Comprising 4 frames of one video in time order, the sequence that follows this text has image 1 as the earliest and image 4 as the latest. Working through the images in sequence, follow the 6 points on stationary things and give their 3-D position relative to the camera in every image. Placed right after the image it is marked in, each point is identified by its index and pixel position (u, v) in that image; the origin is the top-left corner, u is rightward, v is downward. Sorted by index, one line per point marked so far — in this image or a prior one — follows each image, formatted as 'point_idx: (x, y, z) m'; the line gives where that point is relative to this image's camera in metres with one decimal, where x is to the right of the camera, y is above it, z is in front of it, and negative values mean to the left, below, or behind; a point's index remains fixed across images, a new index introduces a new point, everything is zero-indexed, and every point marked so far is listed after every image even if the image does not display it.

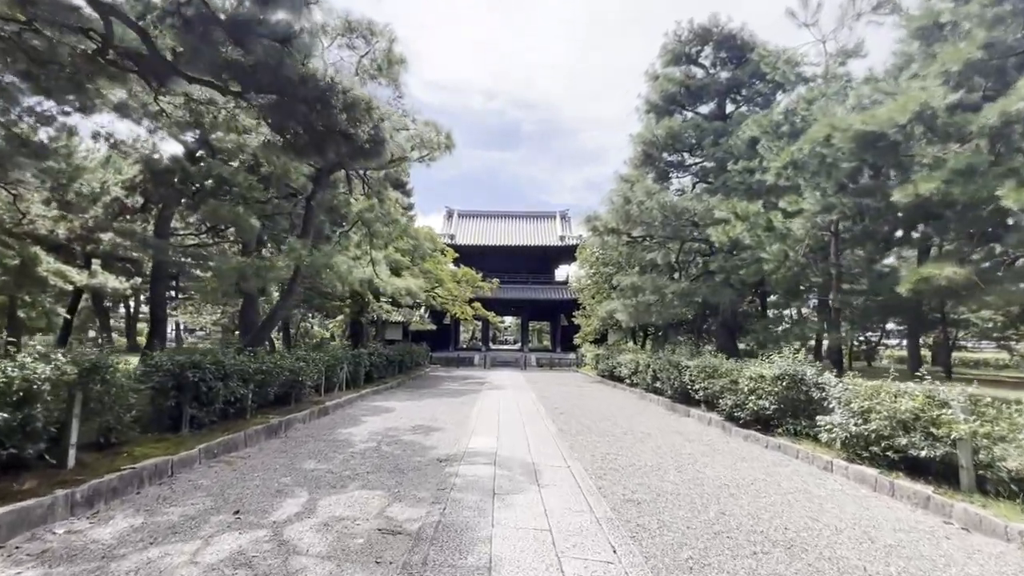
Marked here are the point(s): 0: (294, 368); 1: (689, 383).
0: (-4.1, -1.5, +9.0) m
1: (+3.8, -2.1, +10.2) m
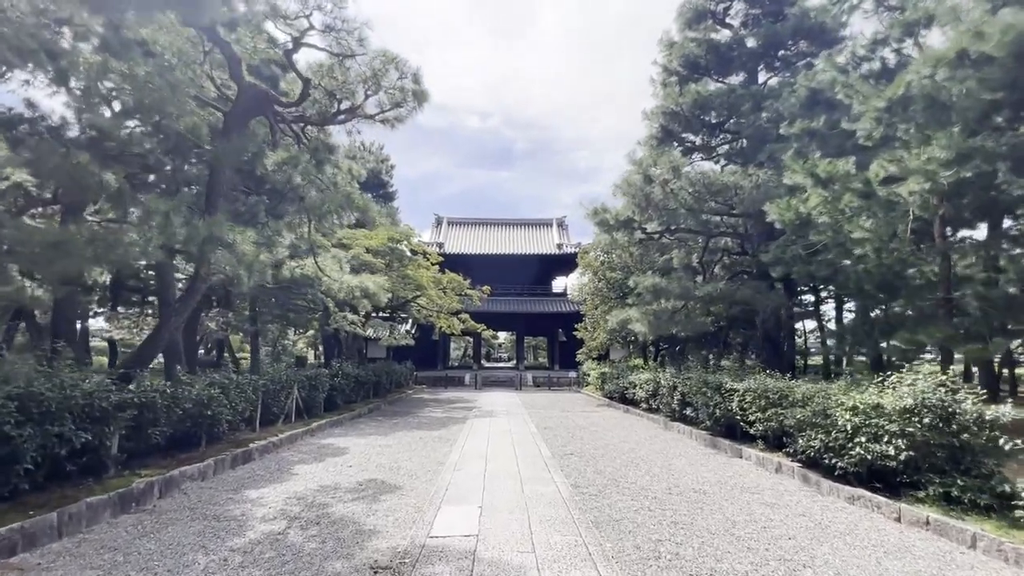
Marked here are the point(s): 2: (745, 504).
0: (-4.3, -1.5, +6.5) m
1: (+3.7, -2.0, +7.7) m
2: (+2.5, -2.3, +5.1) m
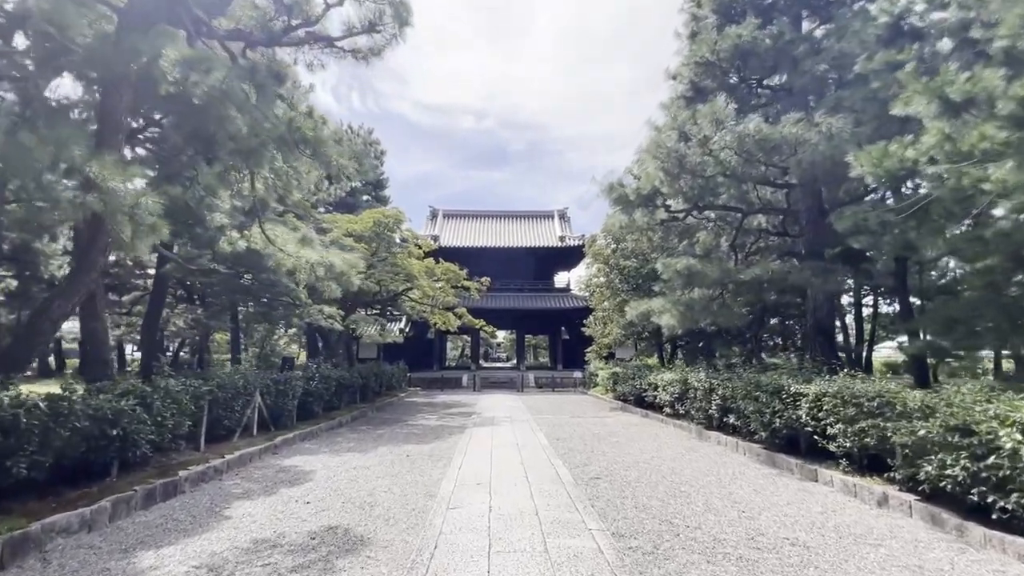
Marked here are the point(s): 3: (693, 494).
0: (-4.1, -1.3, +4.8) m
1: (+3.8, -1.7, +6.1) m
2: (+2.6, -2.0, +3.4) m
3: (+2.0, -2.3, +5.3) m
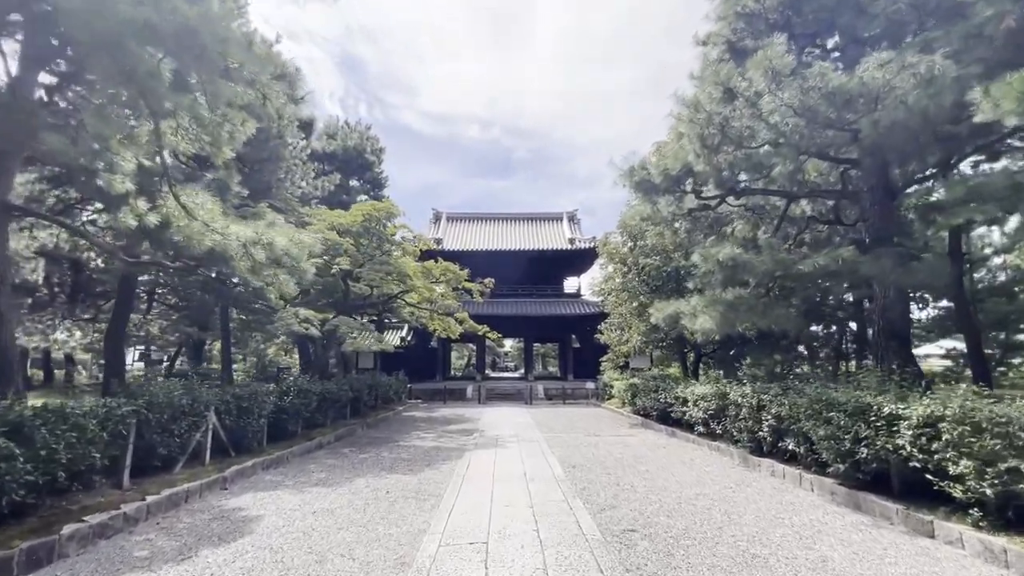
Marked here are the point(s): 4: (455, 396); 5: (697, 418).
0: (-4.1, -1.2, +3.4) m
1: (+3.9, -1.6, +4.5) m
2: (+2.6, -1.9, +1.9) m
3: (+2.1, -2.2, +3.8) m
4: (-2.4, -4.5, +19.9) m
5: (+3.7, -2.6, +9.4) m
